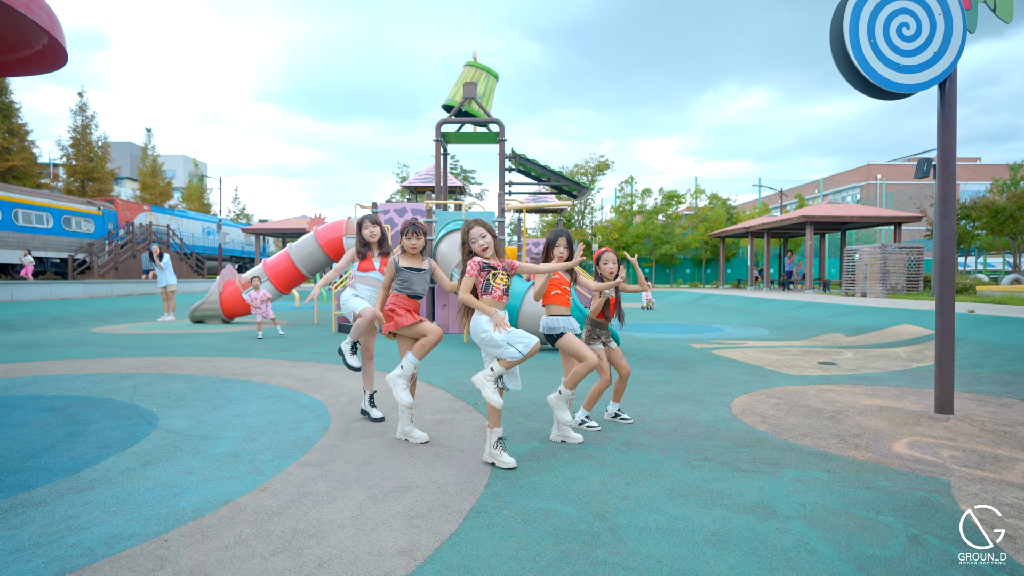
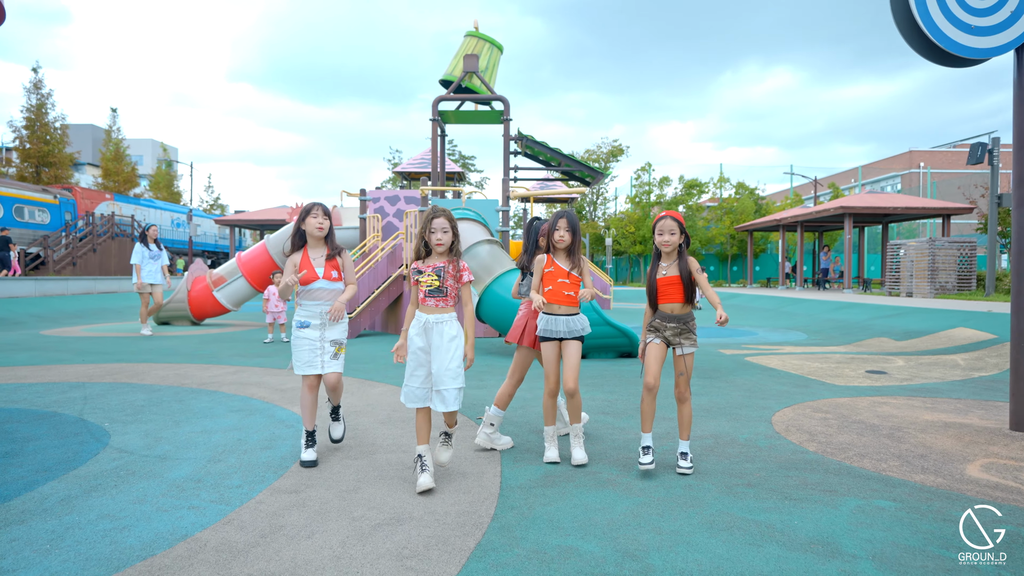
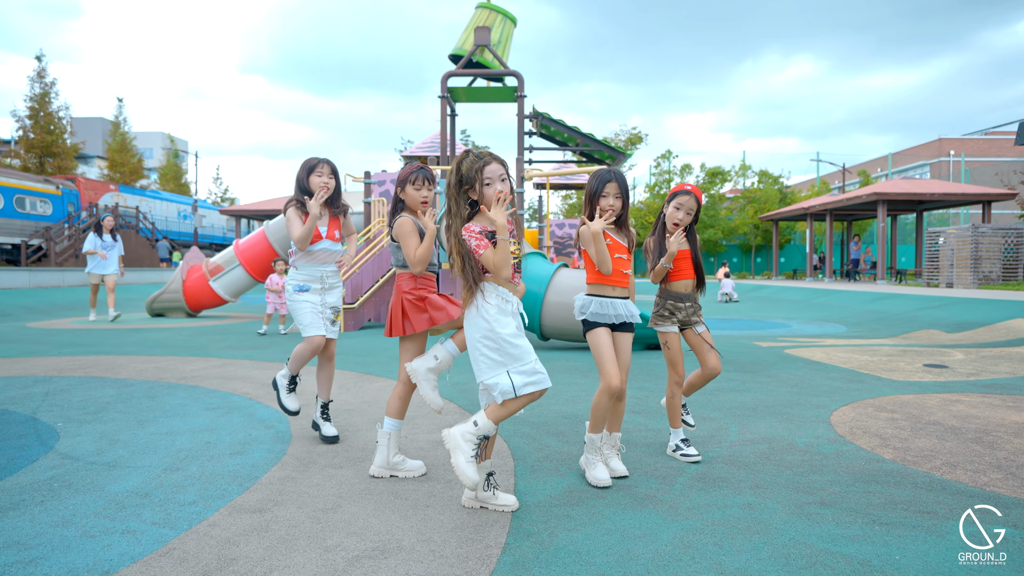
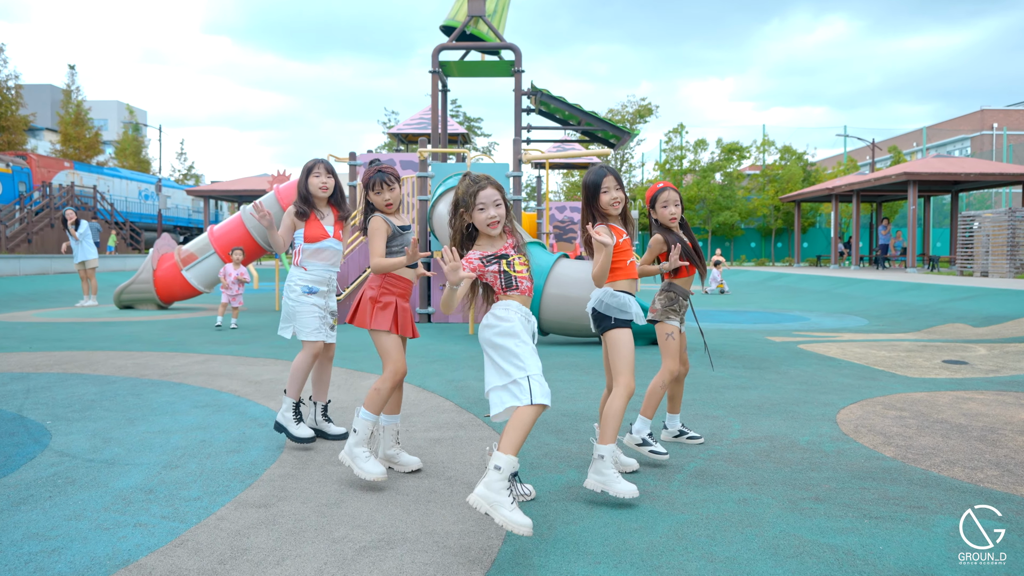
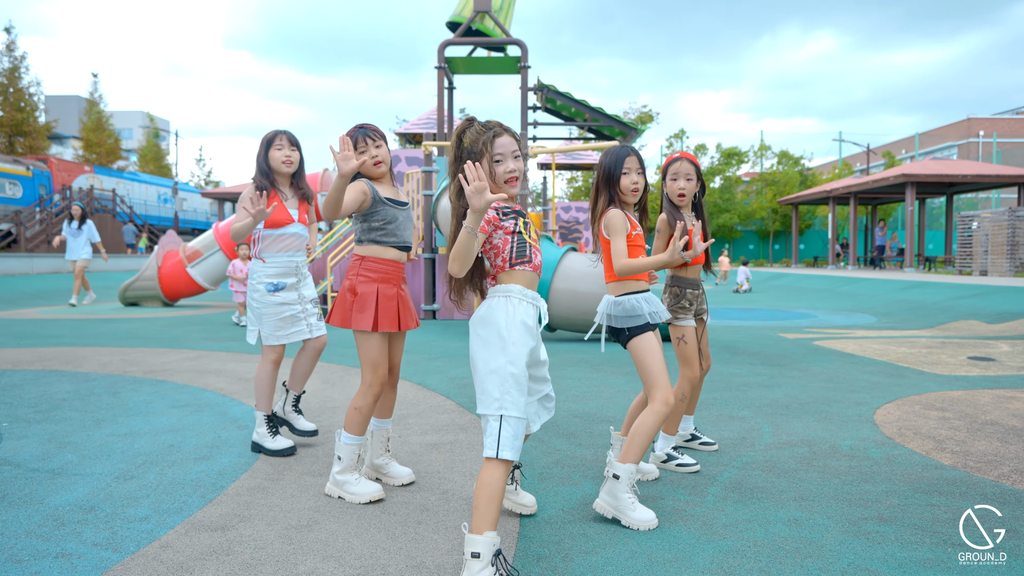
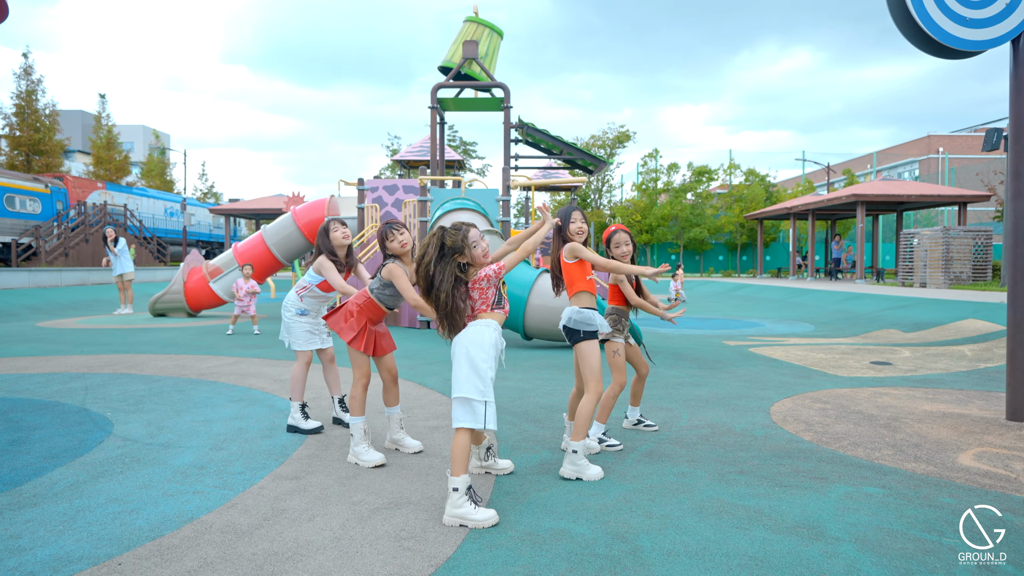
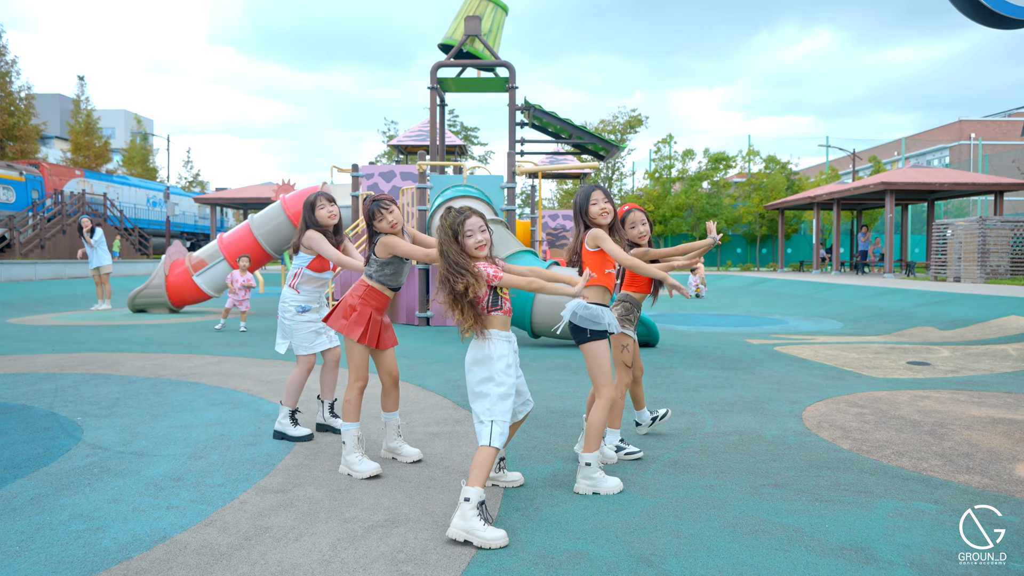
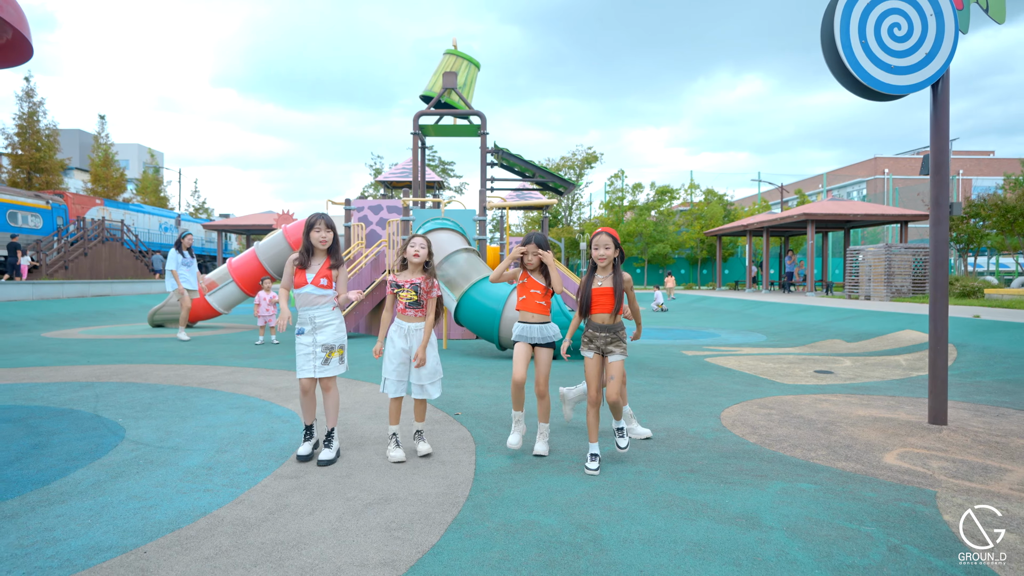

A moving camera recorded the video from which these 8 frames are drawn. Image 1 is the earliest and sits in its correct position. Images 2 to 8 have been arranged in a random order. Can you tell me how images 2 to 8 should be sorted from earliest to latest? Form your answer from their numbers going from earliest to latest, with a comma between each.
6, 7, 4, 5, 3, 2, 8
